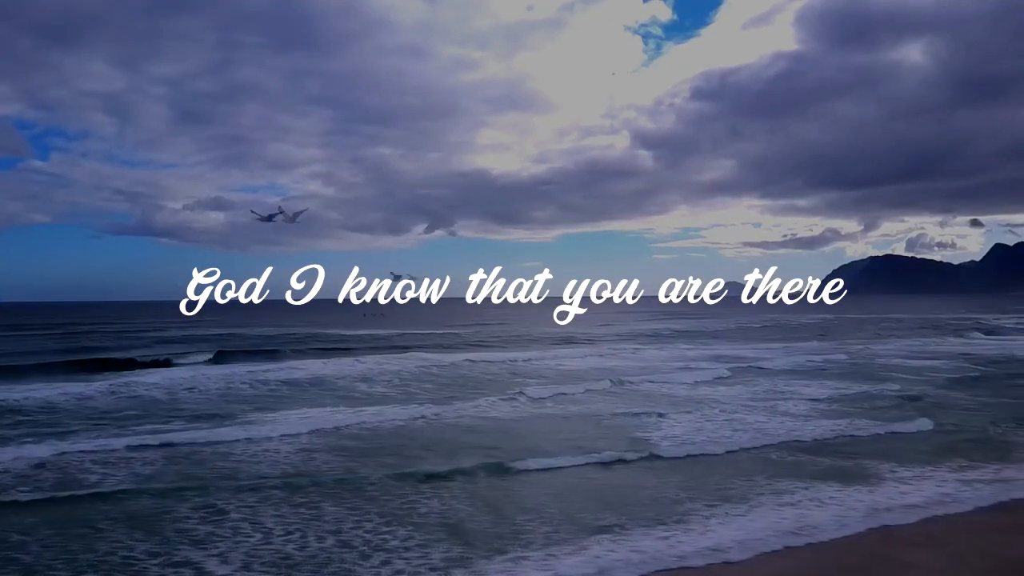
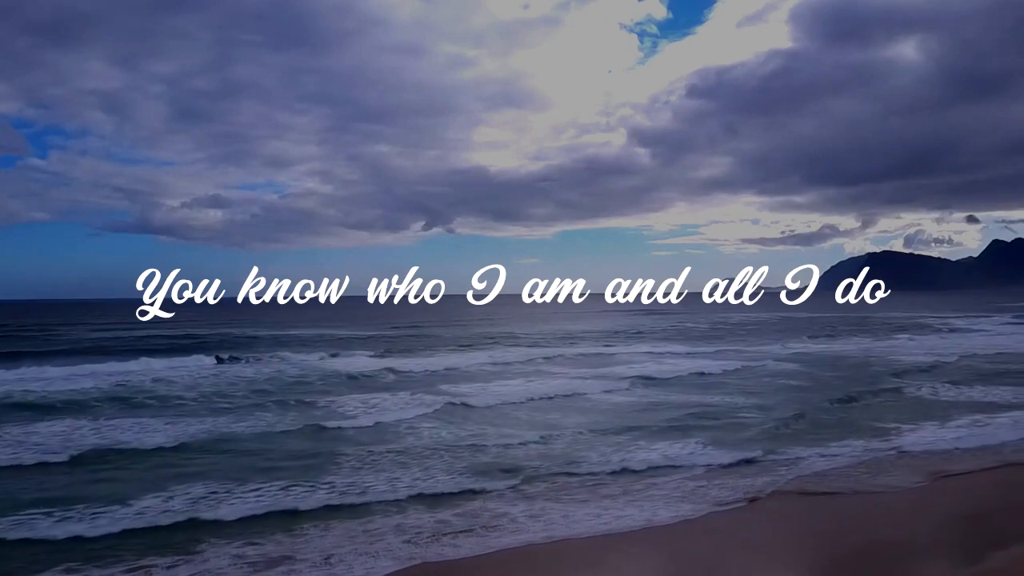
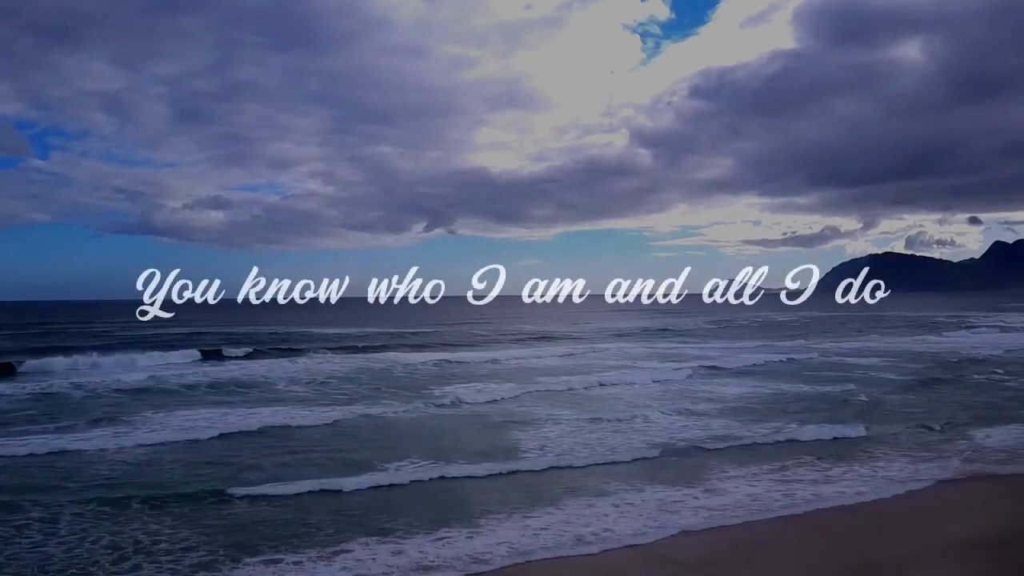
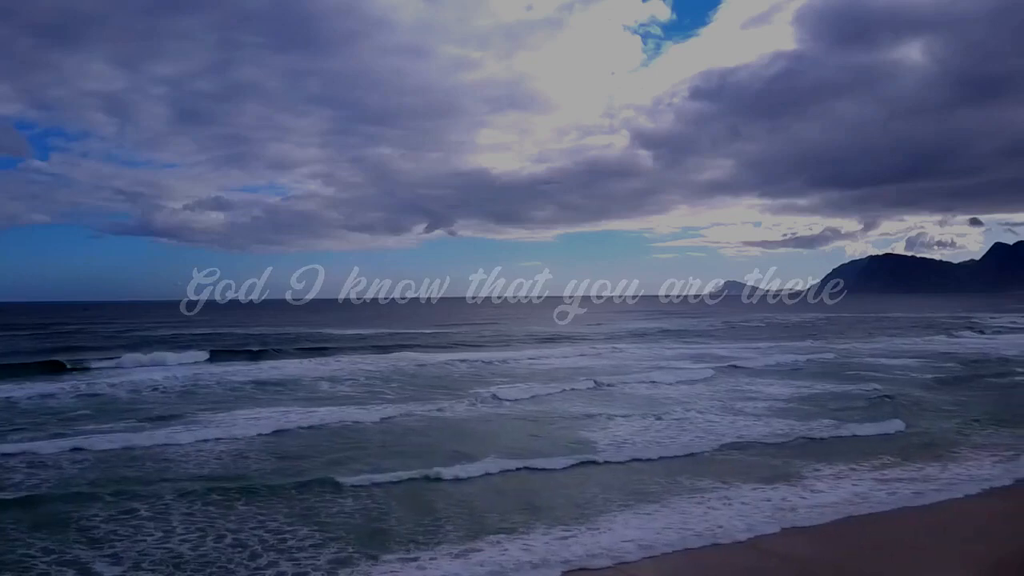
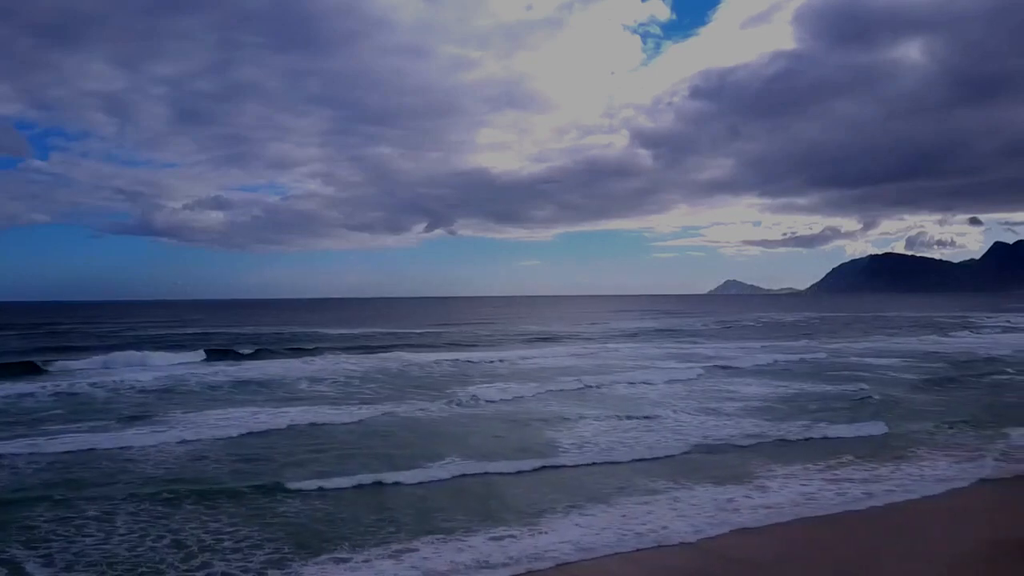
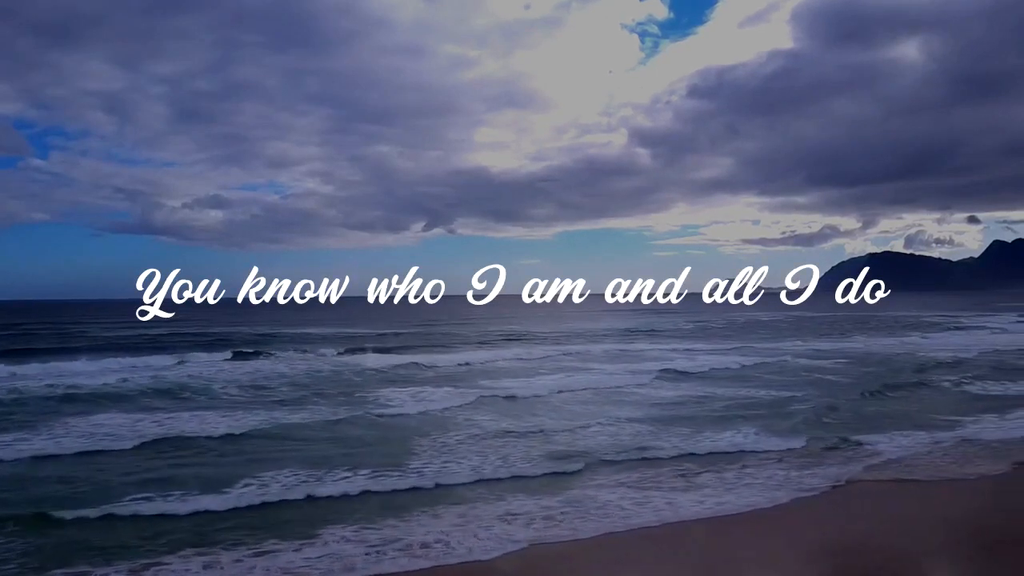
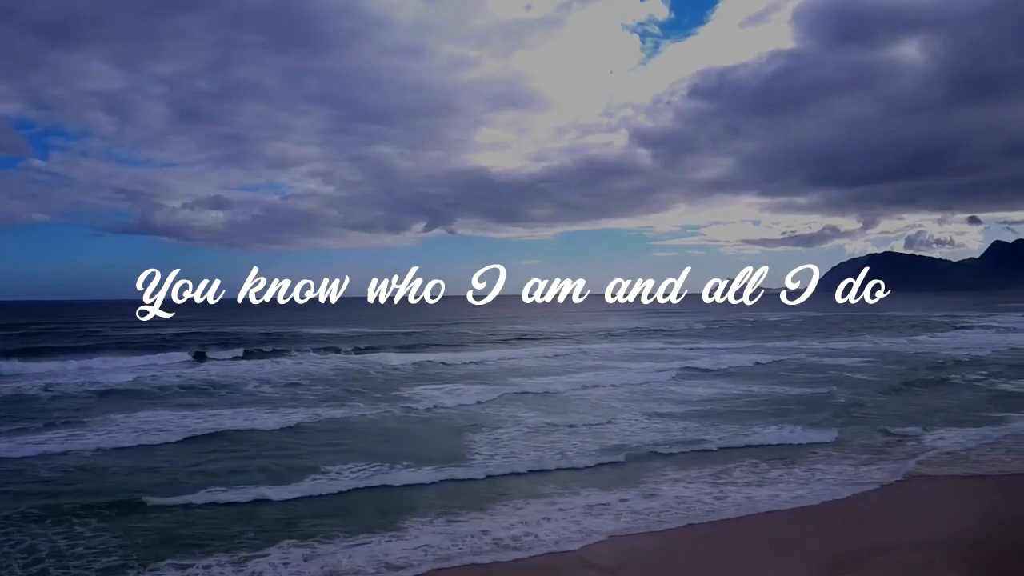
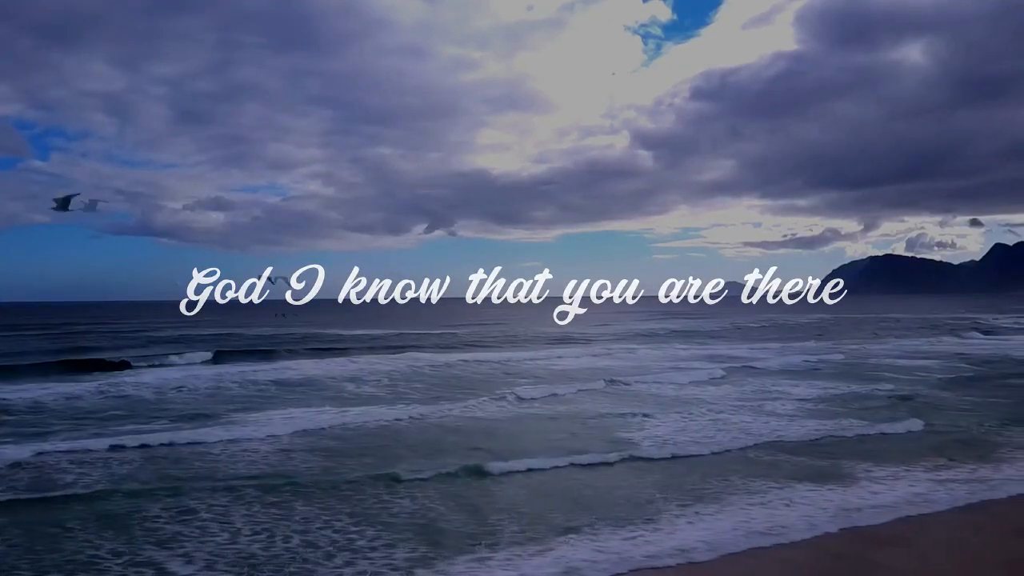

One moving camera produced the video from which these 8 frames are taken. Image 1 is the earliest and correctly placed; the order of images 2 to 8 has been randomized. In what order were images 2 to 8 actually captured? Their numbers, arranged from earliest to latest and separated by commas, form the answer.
8, 4, 5, 3, 7, 6, 2
